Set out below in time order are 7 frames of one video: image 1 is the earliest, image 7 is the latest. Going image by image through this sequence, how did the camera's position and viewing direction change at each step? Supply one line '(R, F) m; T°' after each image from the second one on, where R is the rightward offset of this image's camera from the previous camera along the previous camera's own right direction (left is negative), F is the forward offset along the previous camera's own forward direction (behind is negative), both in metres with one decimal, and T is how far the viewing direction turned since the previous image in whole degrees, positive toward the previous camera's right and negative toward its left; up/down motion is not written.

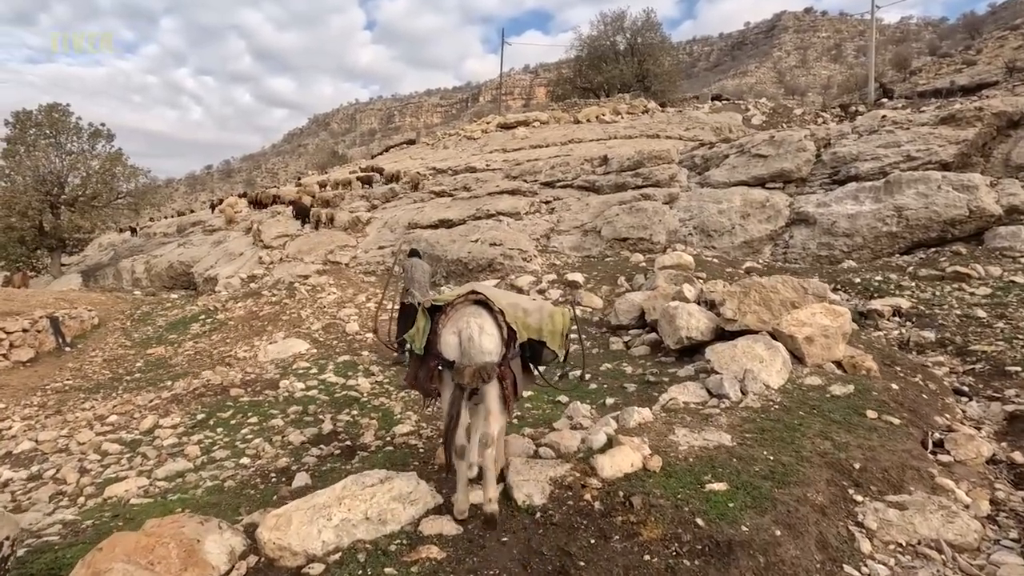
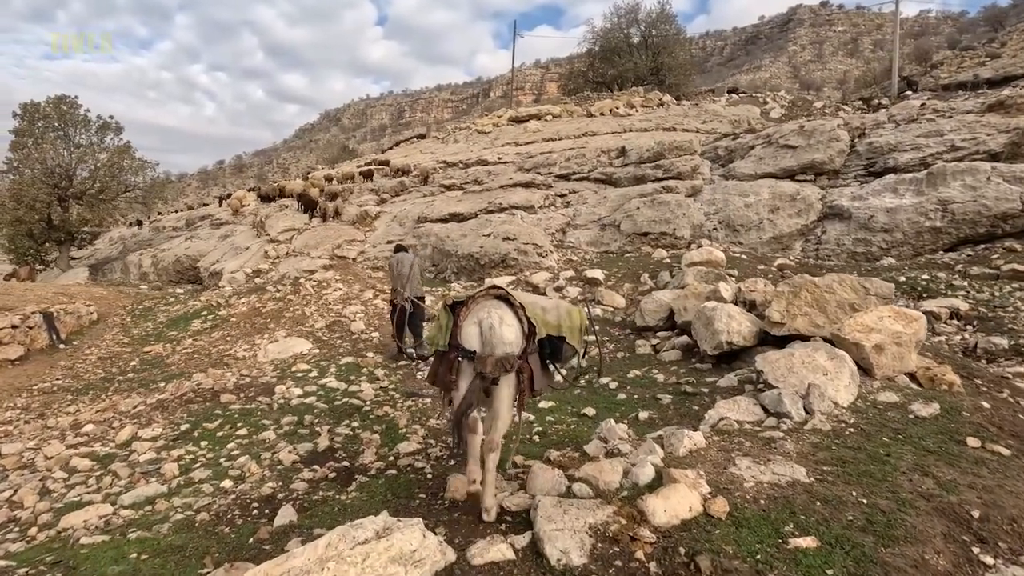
(-0.1, +0.6) m; -1°
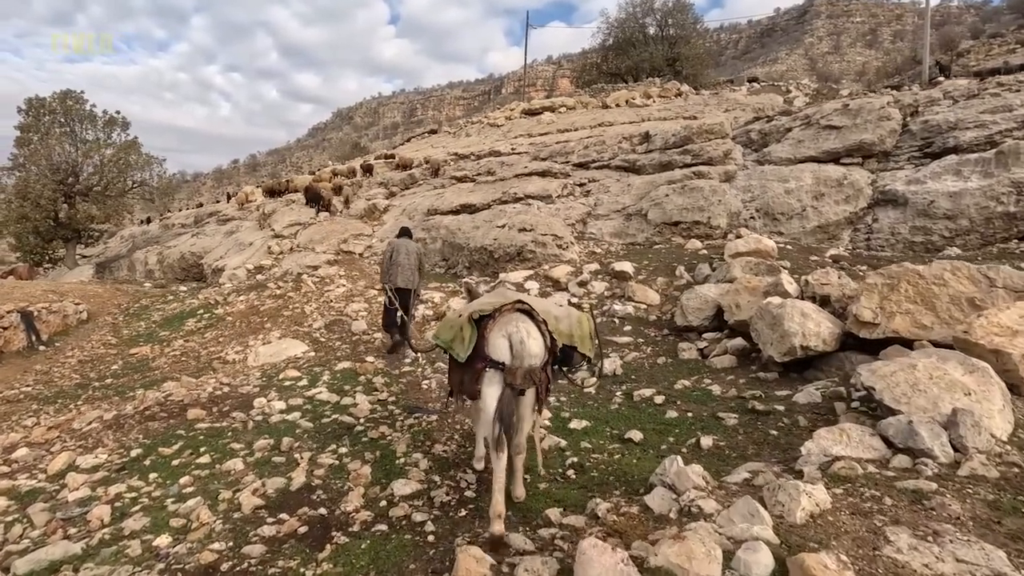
(-0.1, +1.0) m; -1°
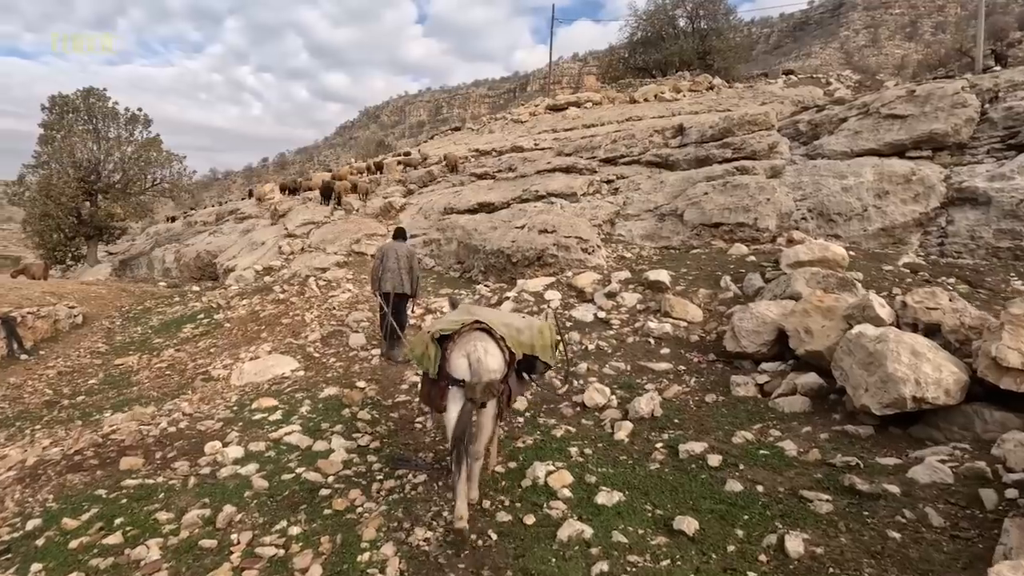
(+0.1, +1.1) m; -3°
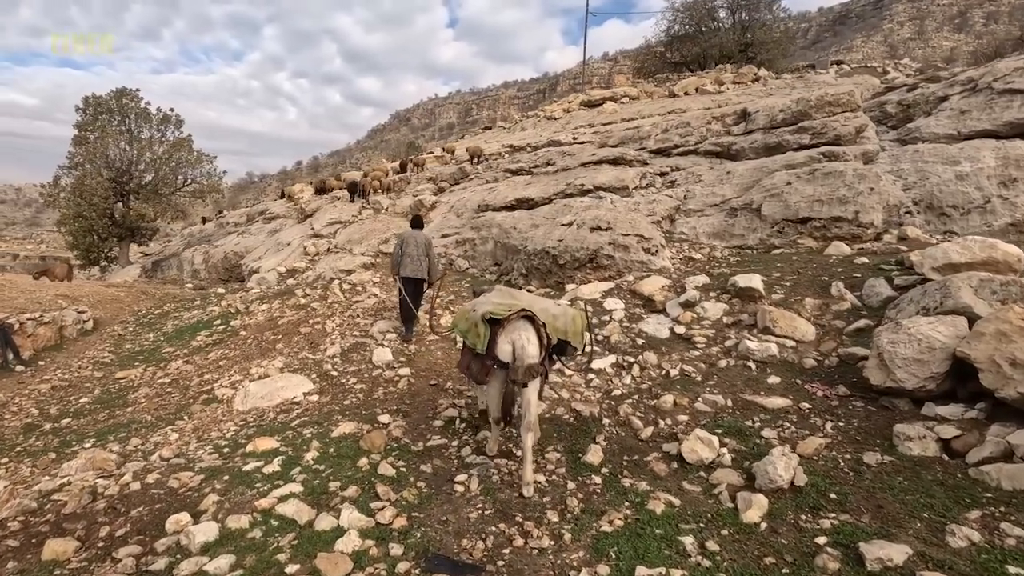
(-0.3, +1.3) m; -3°
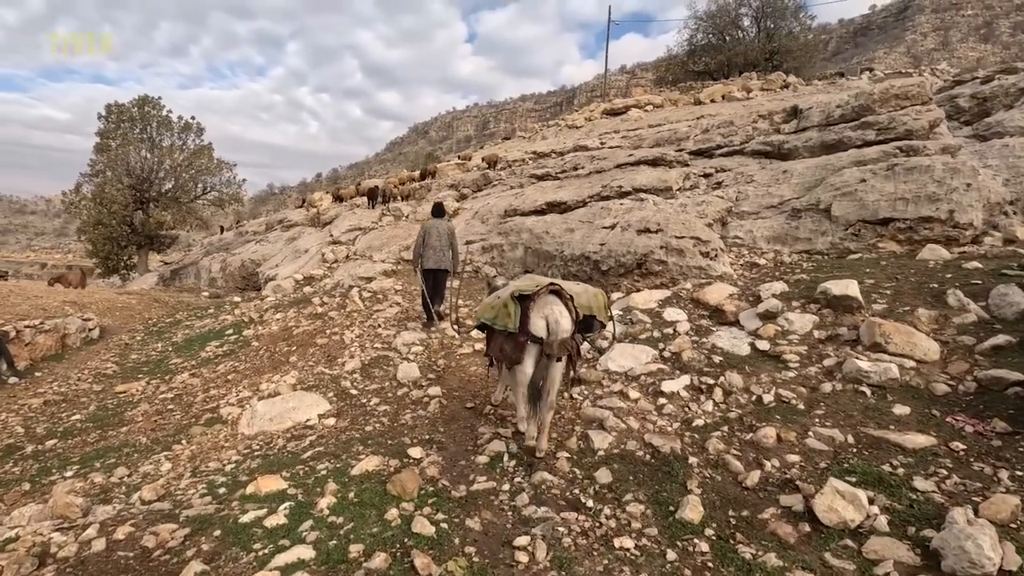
(-0.3, +0.8) m; -2°
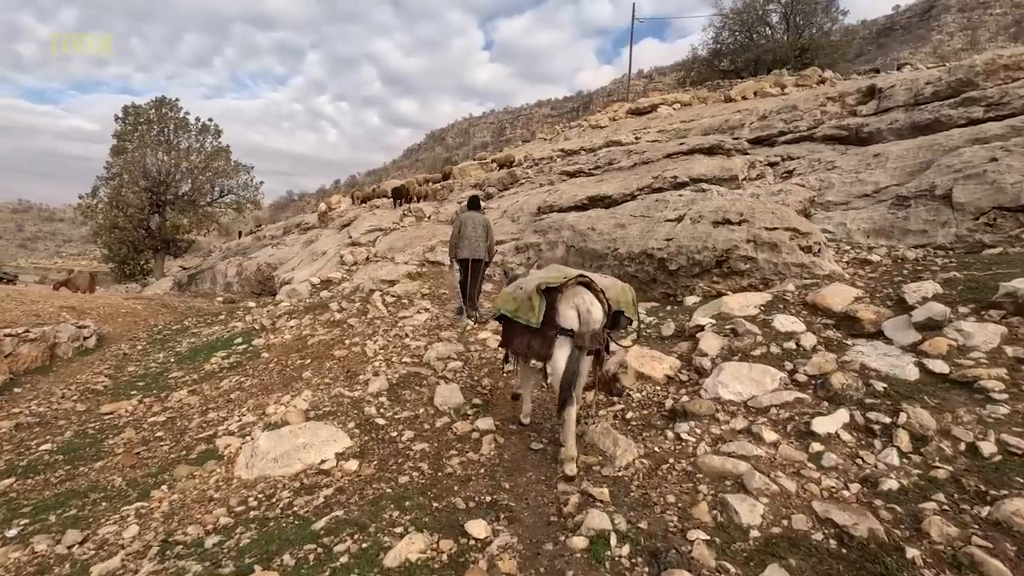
(-0.4, +1.2) m; -2°
